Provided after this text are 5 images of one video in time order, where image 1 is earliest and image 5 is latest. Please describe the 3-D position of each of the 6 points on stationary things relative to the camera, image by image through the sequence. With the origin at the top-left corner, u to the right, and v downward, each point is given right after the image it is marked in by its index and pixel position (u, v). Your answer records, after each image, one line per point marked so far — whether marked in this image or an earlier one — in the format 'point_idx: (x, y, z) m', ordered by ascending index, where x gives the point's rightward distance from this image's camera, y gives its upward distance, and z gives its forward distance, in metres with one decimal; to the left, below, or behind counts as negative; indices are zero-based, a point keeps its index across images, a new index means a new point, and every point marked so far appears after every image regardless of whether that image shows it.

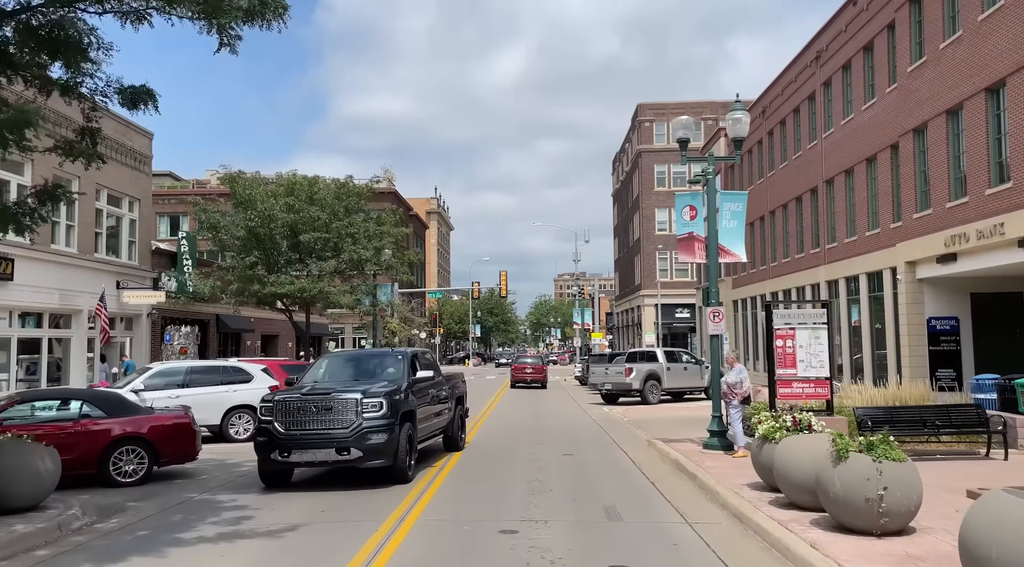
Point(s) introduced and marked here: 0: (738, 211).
0: (+3.8, +1.2, +12.6) m
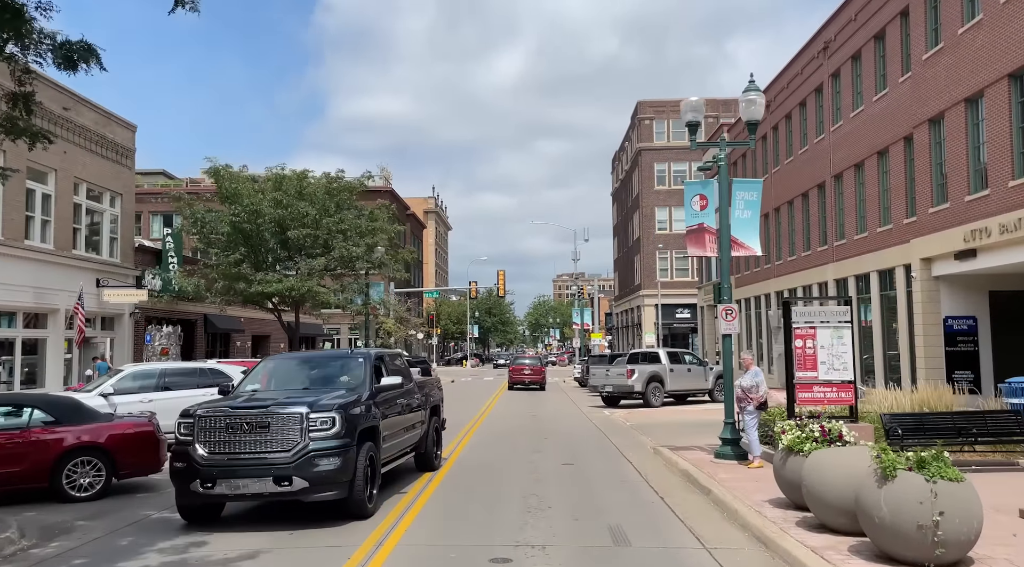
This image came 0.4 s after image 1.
0: (+3.8, +1.3, +11.6) m
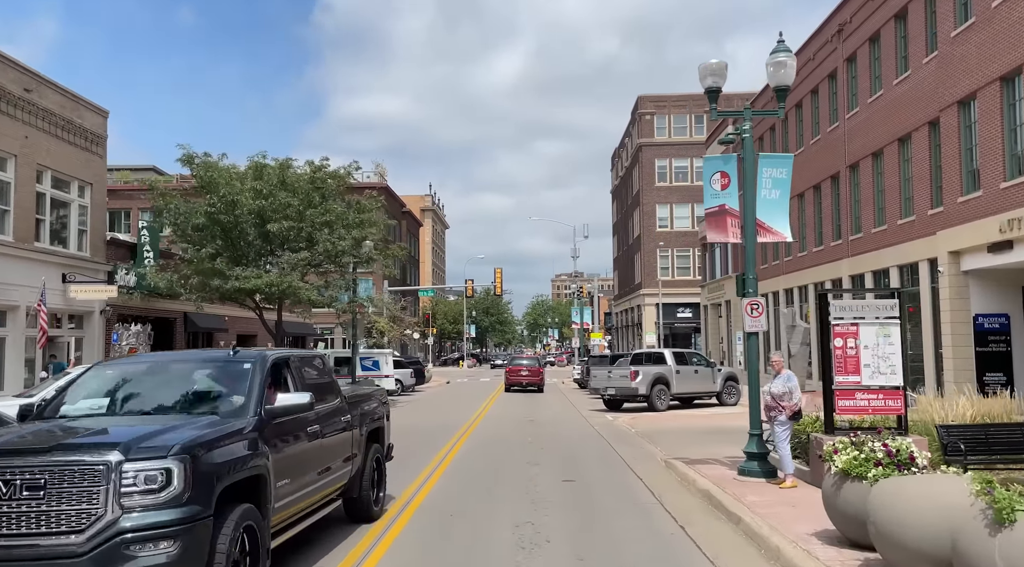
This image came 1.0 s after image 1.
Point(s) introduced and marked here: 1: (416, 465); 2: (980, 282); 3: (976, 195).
0: (+3.7, +1.4, +10.1) m
1: (-1.8, -3.3, +13.8) m
2: (+11.9, 0.0, +18.8) m
3: (+11.4, +2.2, +18.1) m
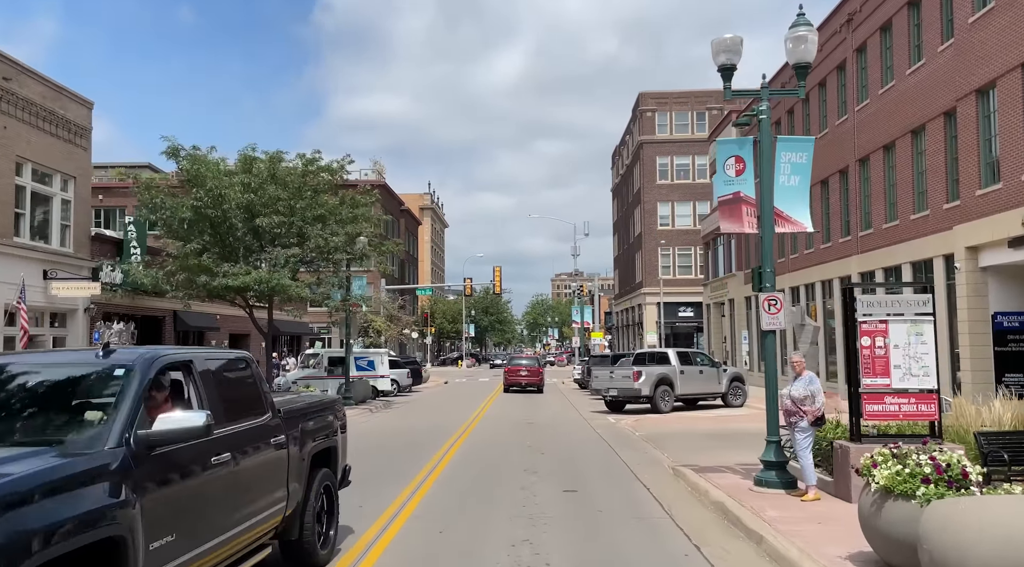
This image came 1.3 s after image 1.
0: (+3.6, +1.5, +9.3) m
1: (-1.8, -3.3, +13.0) m
2: (+11.9, +0.1, +18.0) m
3: (+11.3, +2.3, +17.3) m
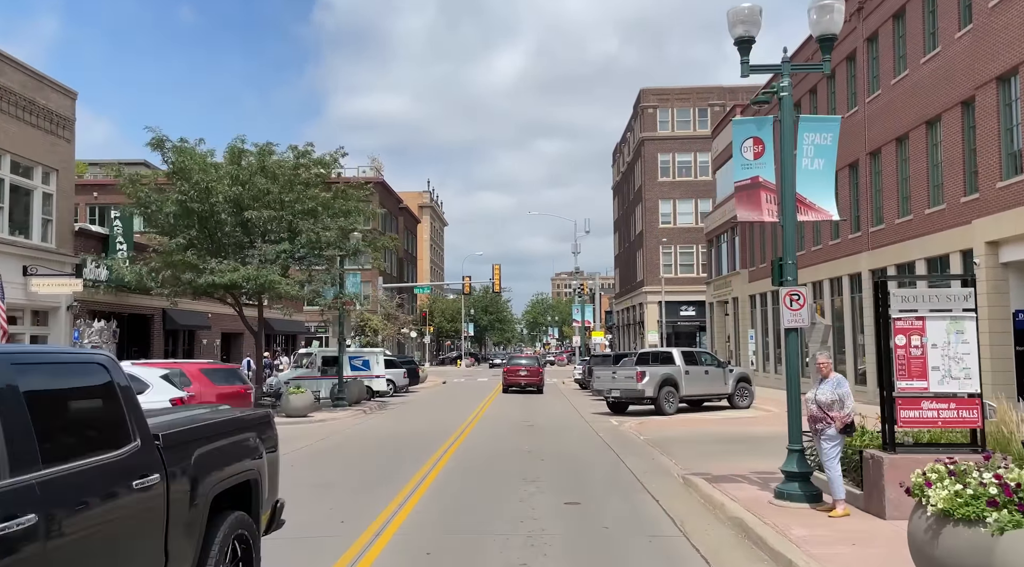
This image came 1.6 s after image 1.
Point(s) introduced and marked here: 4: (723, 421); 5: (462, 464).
0: (+3.6, +1.6, +8.5) m
1: (-1.9, -3.2, +12.2) m
2: (+11.8, +0.2, +17.2) m
3: (+11.3, +2.3, +16.5) m
4: (+5.5, -3.6, +19.3) m
5: (-0.9, -3.3, +13.2) m
